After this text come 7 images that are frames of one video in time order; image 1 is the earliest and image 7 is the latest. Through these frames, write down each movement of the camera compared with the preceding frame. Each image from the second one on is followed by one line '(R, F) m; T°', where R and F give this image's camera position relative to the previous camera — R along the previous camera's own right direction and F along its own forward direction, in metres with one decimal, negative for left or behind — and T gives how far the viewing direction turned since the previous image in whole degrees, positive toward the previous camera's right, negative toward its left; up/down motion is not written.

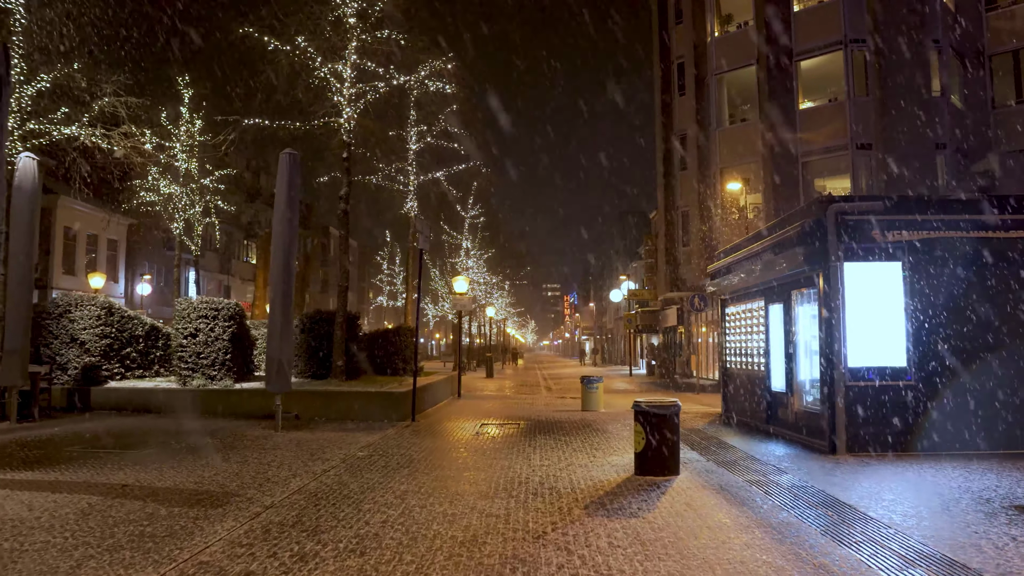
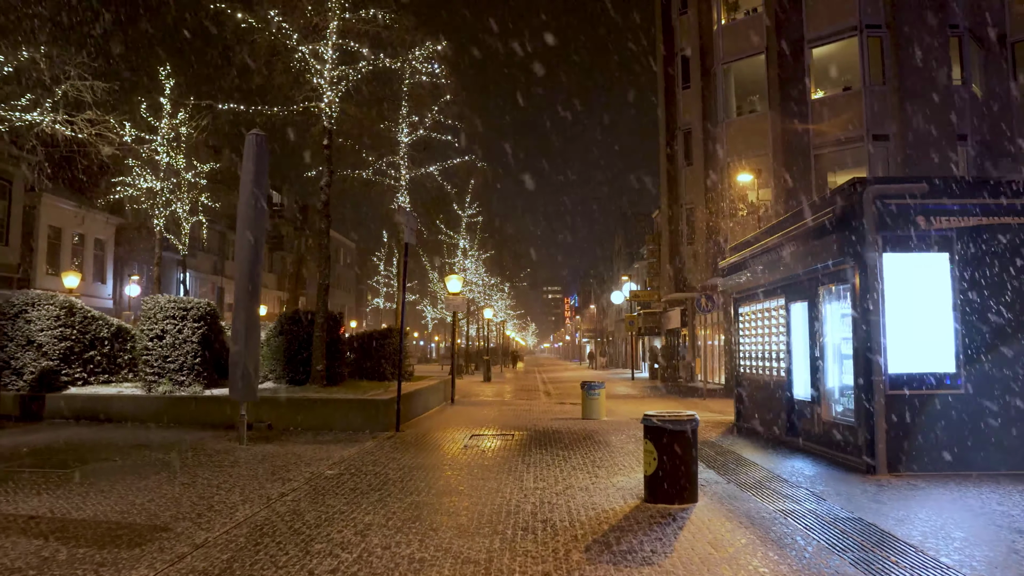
(+0.1, +1.3) m; 0°
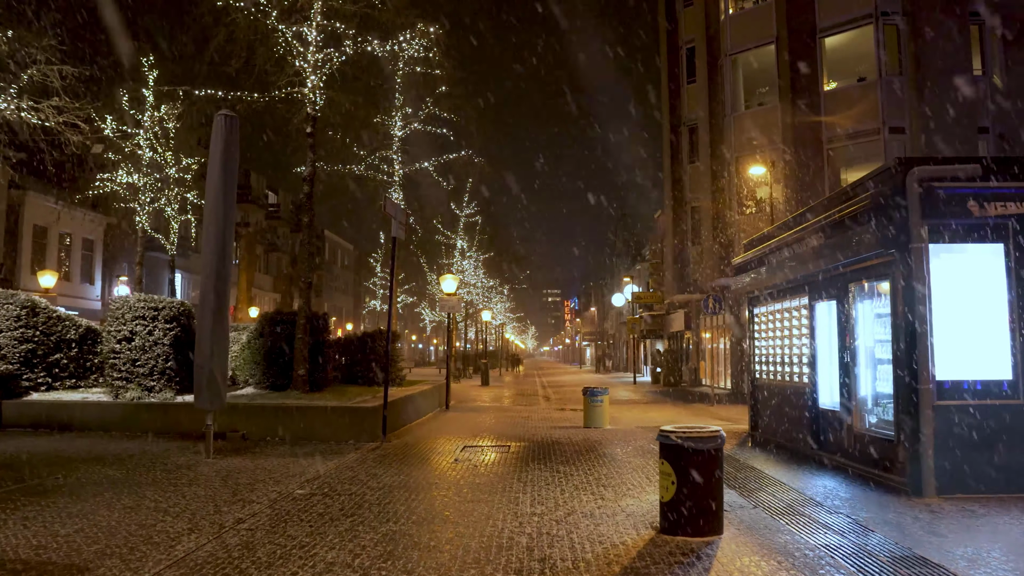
(+0.1, +1.1) m; 0°
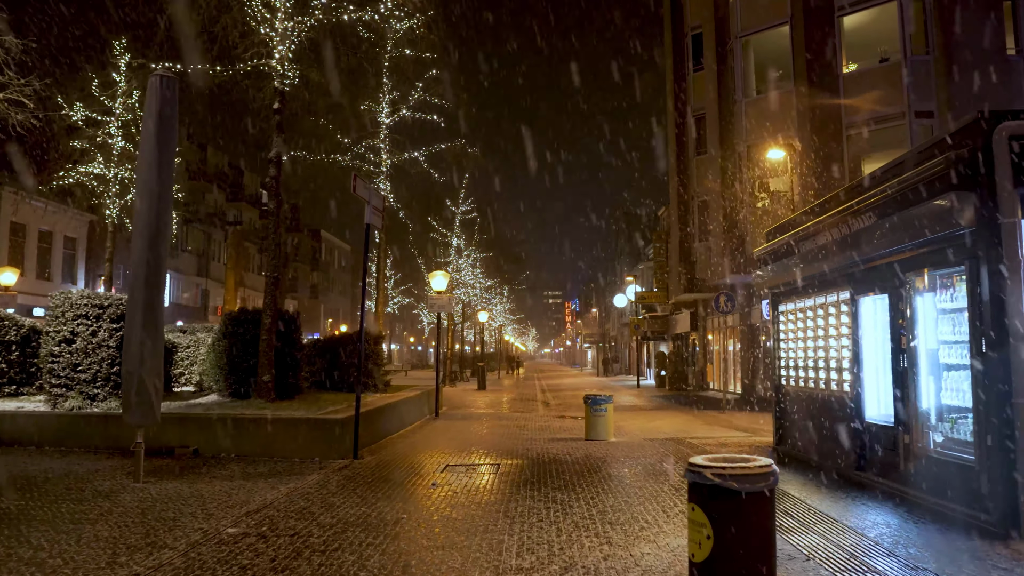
(+0.2, +1.6) m; 0°
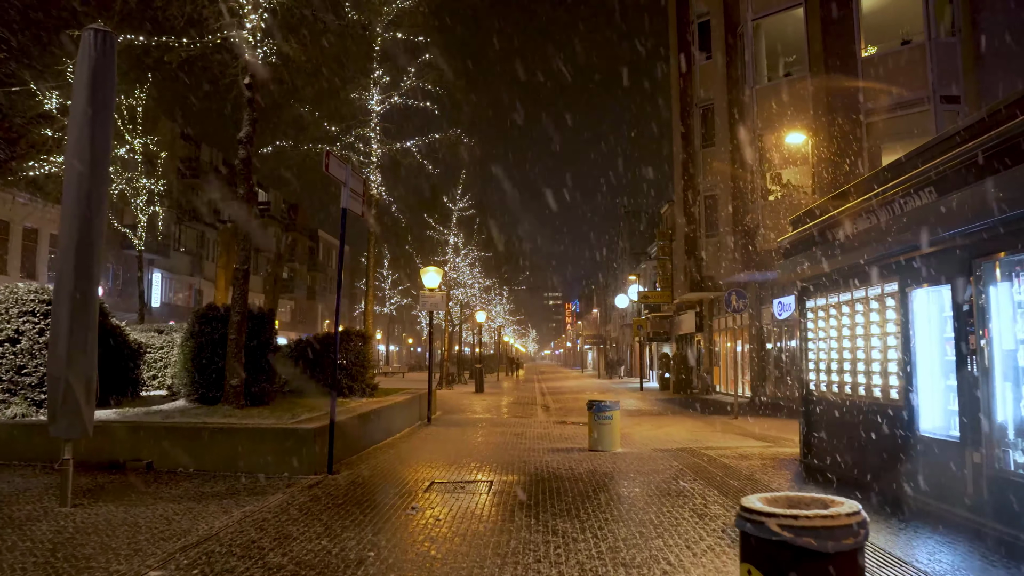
(+0.1, +1.2) m; 0°
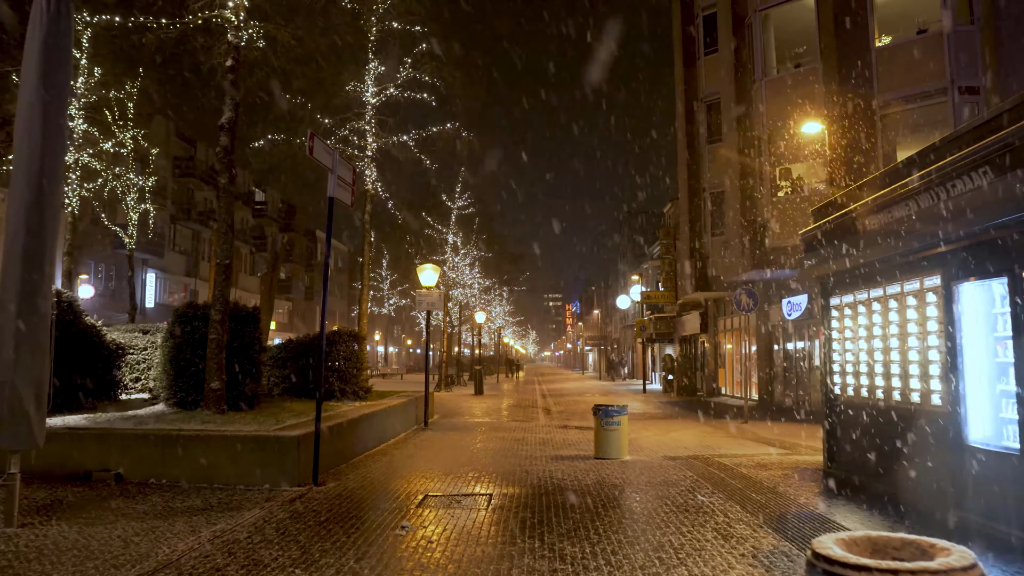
(0.0, +0.7) m; 0°
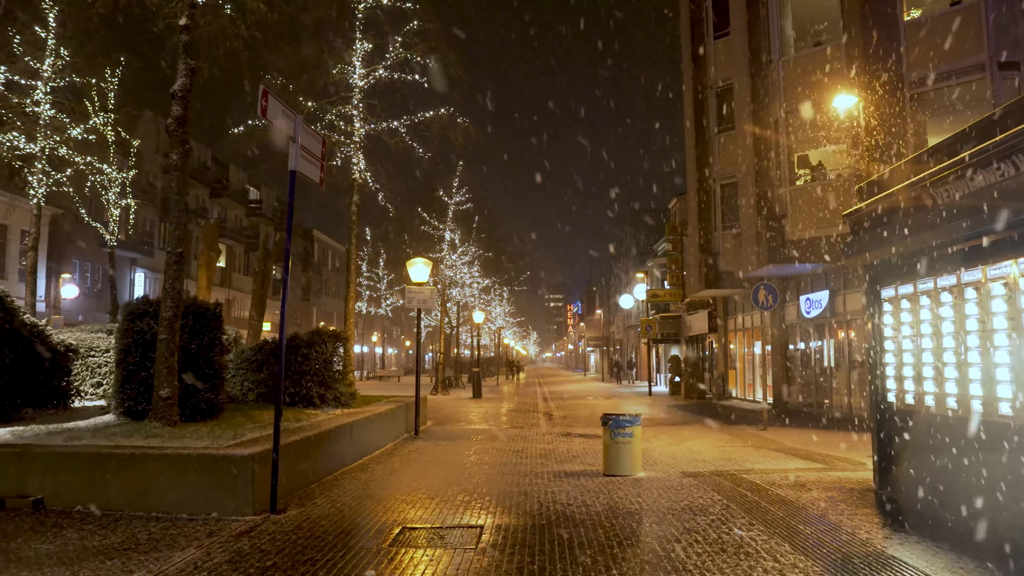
(+0.1, +1.4) m; 0°
